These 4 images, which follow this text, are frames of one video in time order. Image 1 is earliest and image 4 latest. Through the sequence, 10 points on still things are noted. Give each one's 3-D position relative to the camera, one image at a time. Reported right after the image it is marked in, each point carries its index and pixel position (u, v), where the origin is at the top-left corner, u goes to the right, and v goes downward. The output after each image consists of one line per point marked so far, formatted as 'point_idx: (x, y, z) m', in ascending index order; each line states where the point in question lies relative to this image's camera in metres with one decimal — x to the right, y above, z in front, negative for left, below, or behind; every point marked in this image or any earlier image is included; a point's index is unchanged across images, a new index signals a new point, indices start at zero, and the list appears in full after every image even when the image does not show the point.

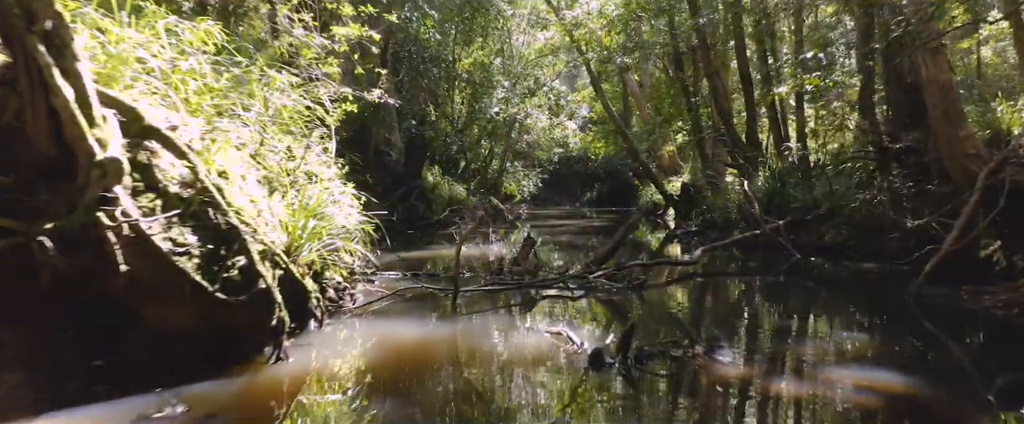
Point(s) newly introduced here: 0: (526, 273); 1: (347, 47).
0: (+0.1, -0.7, +6.9) m
1: (-1.9, +1.8, +7.3) m
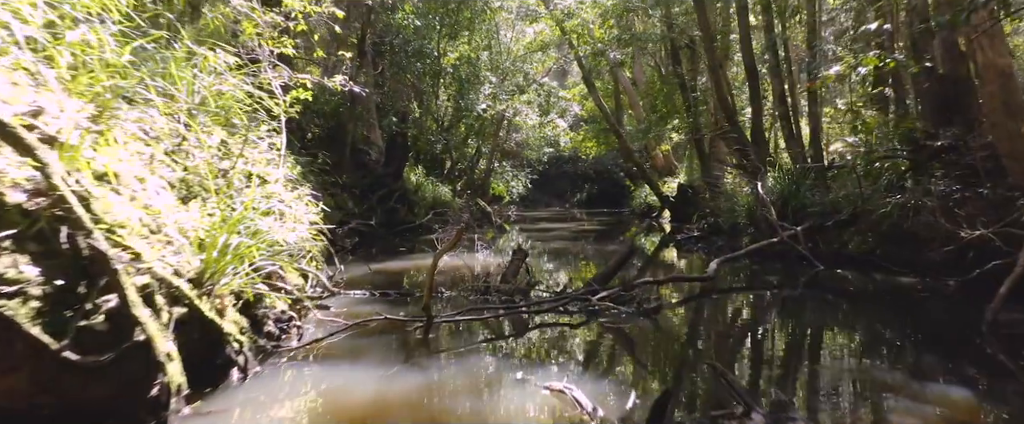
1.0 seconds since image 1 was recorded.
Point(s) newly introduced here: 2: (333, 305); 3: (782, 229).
0: (0.0, -0.7, +5.8) m
1: (-2.0, +1.8, +6.2) m
2: (-1.5, -0.8, +5.3) m
3: (+3.5, -0.2, +8.6) m
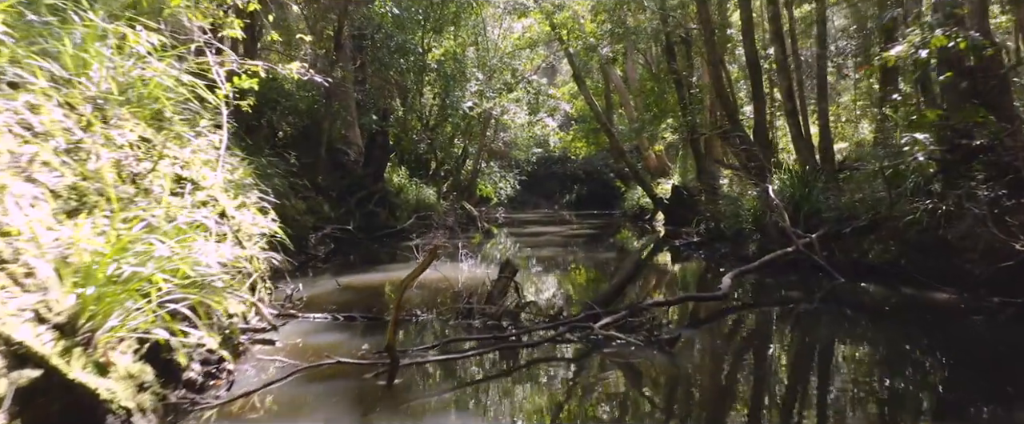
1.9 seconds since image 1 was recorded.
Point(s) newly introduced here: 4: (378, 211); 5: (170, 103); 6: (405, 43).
0: (-0.1, -0.8, +5.0) m
1: (-2.1, +1.7, +5.4) m
2: (-1.6, -0.9, +4.5) m
3: (+3.4, -0.3, +7.8) m
4: (-2.8, 0.0, +13.9) m
5: (-2.2, +0.7, +4.2) m
6: (-2.5, +3.9, +15.1) m
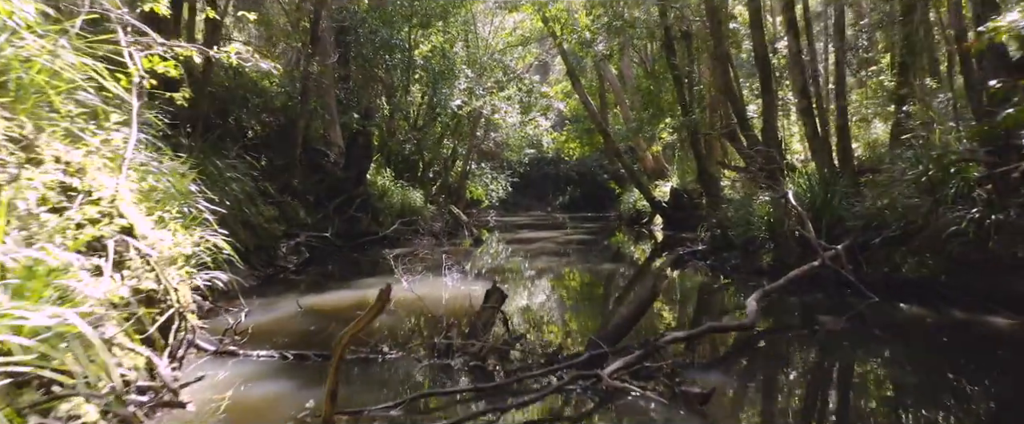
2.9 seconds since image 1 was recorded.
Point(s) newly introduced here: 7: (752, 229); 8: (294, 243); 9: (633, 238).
0: (-0.1, -0.9, +4.1) m
1: (-2.2, +1.6, +4.5) m
2: (-1.7, -1.0, +3.6) m
3: (+3.3, -0.4, +7.0) m
4: (-3.0, -0.1, +13.0) m
5: (-2.2, +0.6, +3.3) m
6: (-2.7, +3.8, +14.2) m
7: (+3.3, -0.2, +9.1) m
8: (-3.4, -0.5, +10.2) m
9: (+3.4, -0.7, +18.4) m
